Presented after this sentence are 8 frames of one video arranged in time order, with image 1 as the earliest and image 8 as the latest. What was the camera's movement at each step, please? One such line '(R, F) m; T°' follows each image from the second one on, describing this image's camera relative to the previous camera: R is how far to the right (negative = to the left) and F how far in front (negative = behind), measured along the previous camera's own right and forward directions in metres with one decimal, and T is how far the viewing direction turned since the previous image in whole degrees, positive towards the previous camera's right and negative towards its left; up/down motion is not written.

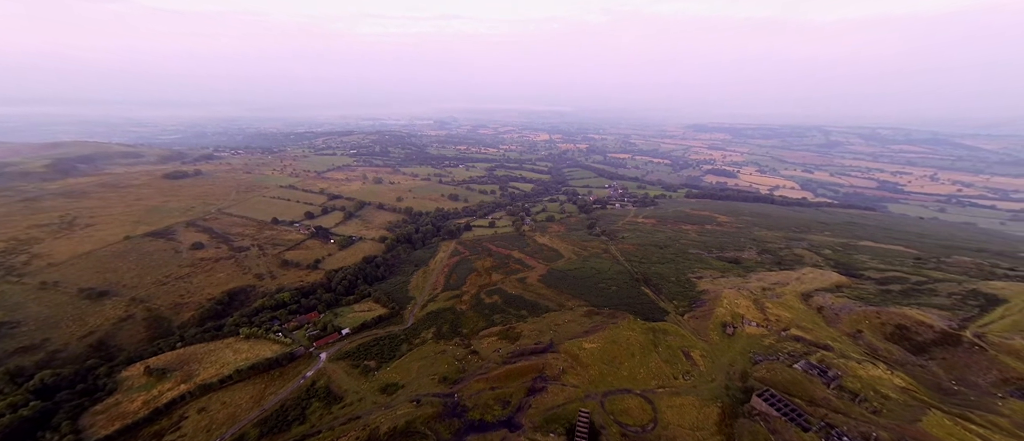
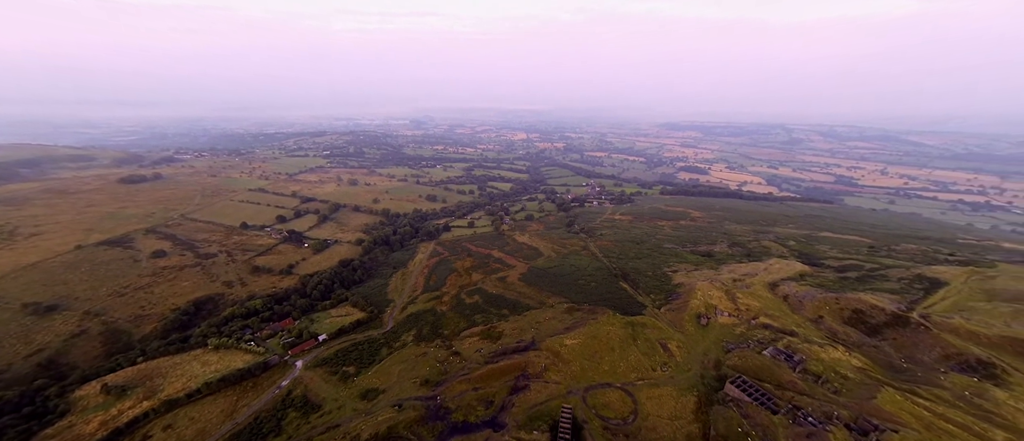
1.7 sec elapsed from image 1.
(0.0, -0.3) m; +3°
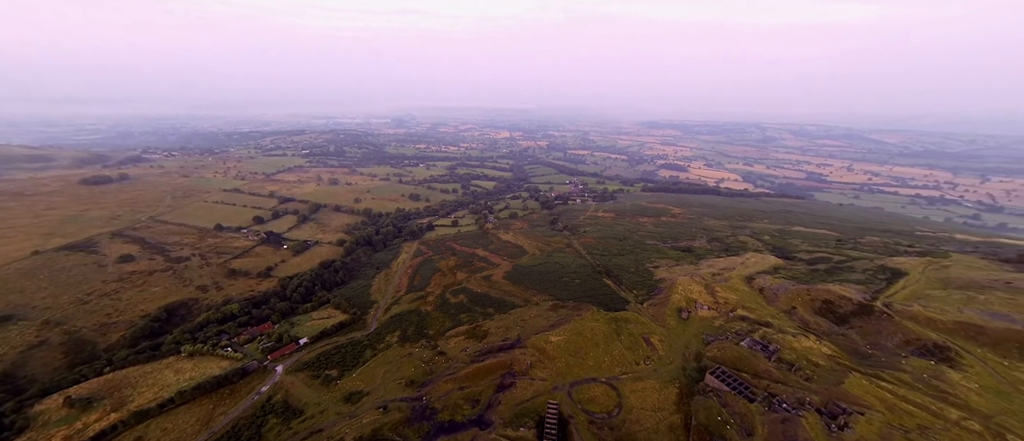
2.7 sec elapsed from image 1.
(0.0, -0.3) m; +3°
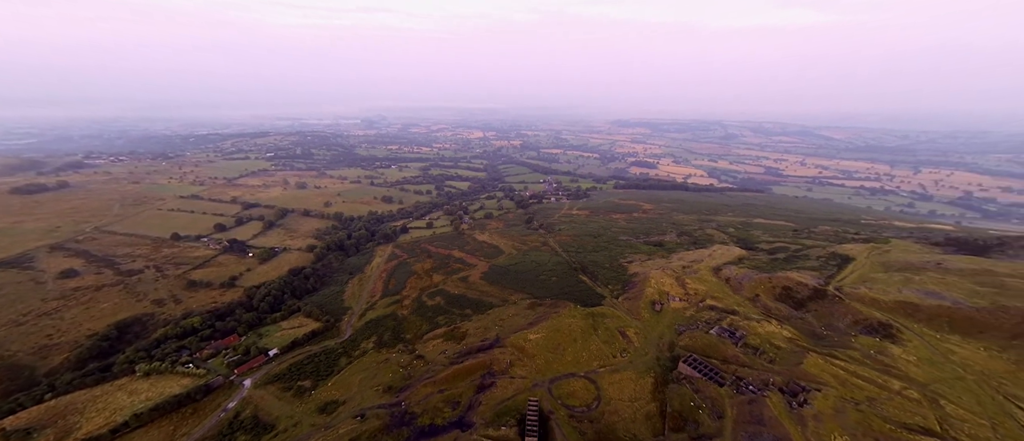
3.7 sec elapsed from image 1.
(-0.2, -0.5) m; +4°
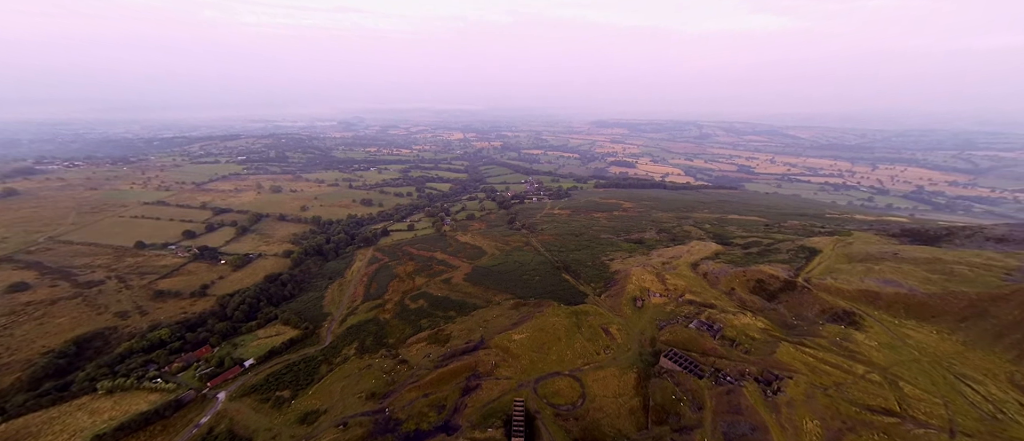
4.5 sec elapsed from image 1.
(-0.1, -0.3) m; +3°
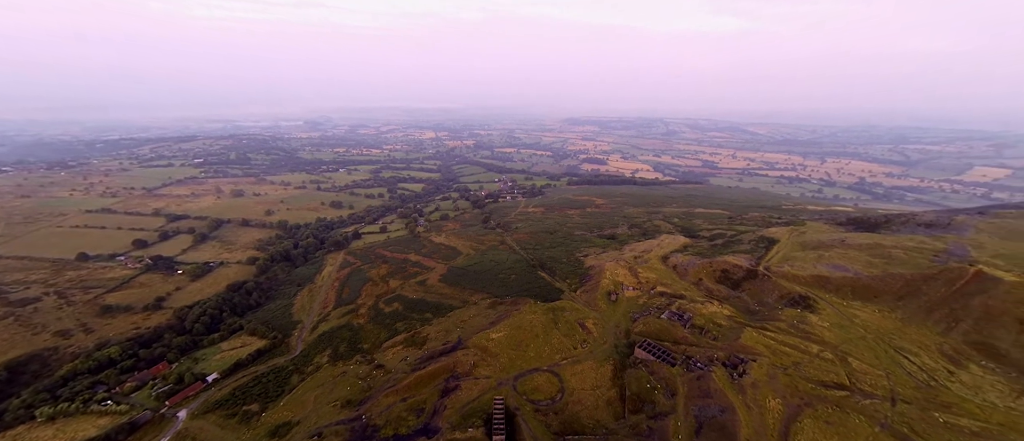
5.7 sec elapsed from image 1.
(-0.1, -0.3) m; +4°
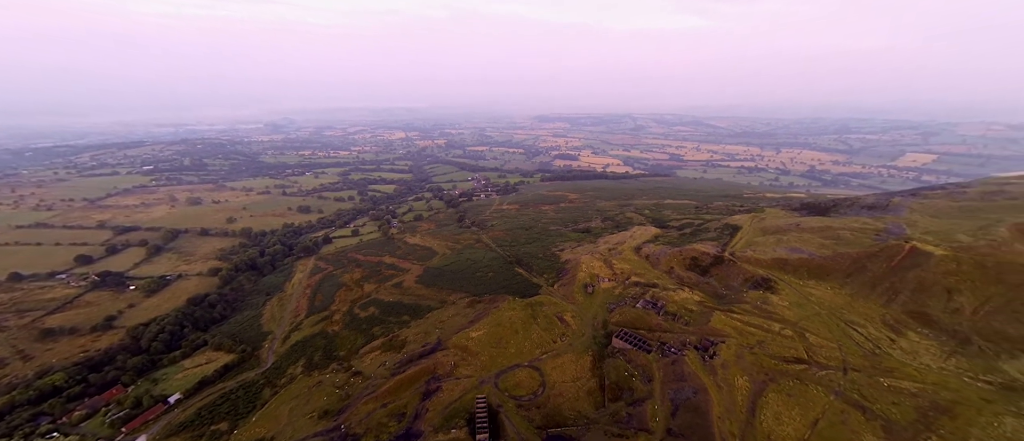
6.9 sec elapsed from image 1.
(-0.2, -0.4) m; +4°
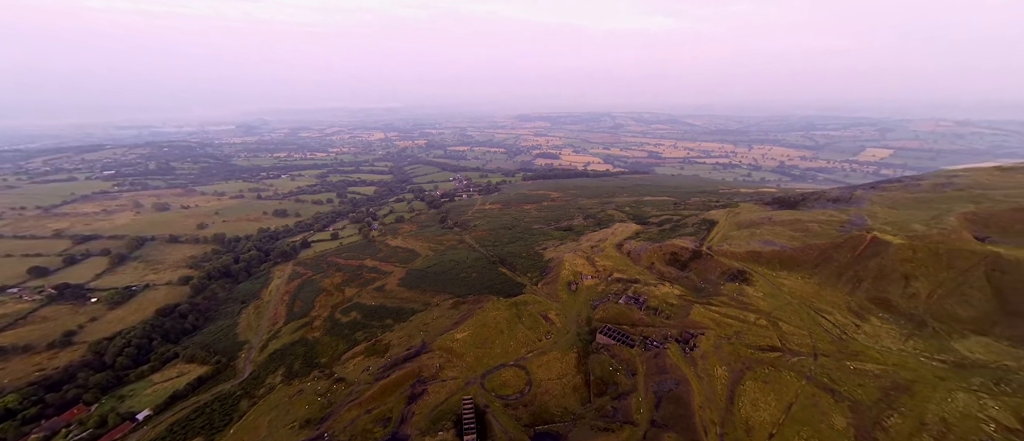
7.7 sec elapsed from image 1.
(0.0, -0.2) m; +3°
